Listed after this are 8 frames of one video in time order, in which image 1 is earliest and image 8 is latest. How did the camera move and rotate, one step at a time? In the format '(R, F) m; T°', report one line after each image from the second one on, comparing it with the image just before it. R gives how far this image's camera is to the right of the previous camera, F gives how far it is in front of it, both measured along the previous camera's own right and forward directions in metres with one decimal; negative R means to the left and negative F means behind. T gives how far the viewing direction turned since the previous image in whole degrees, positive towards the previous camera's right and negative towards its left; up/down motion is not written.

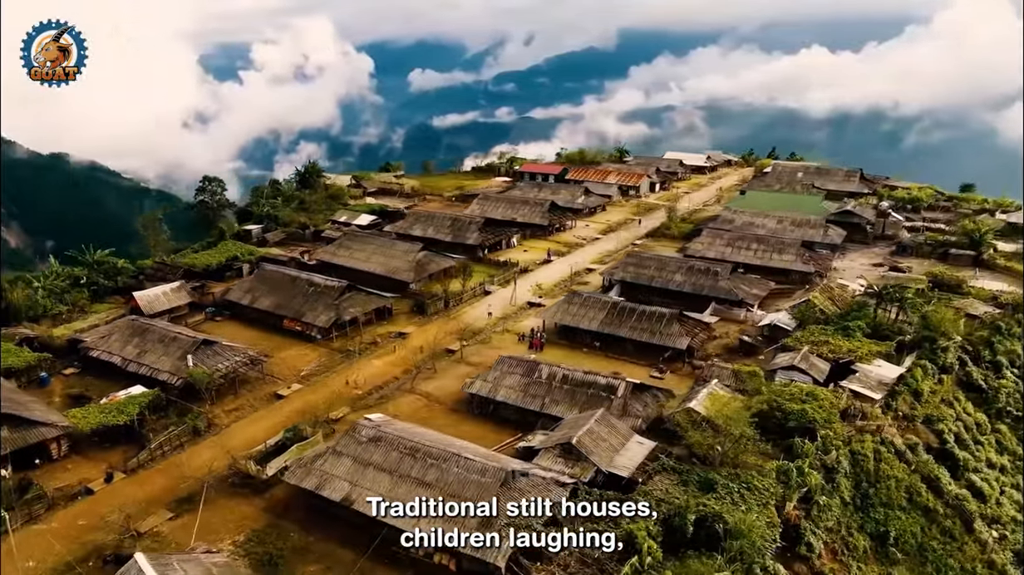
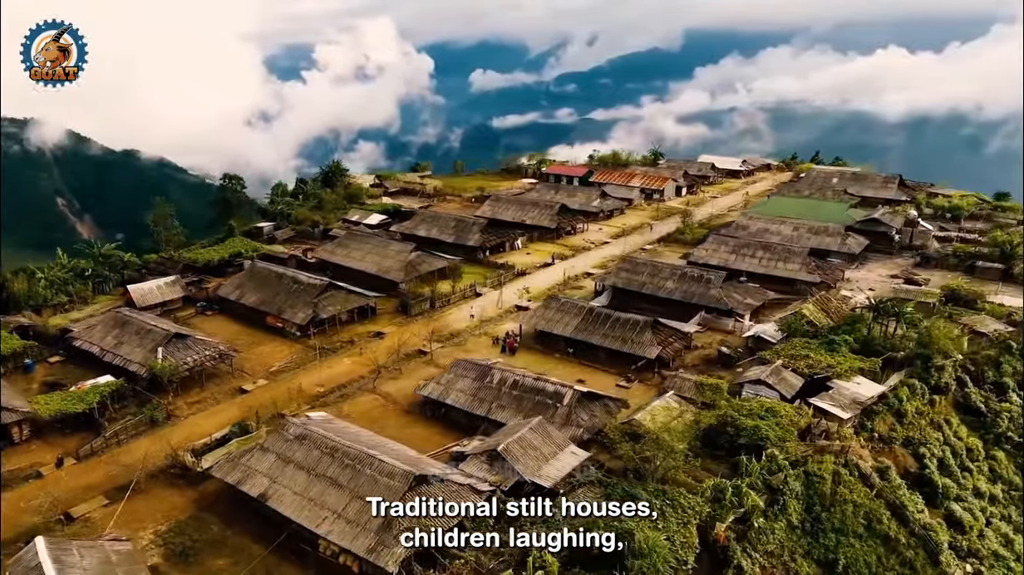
(+3.7, +0.4) m; -5°
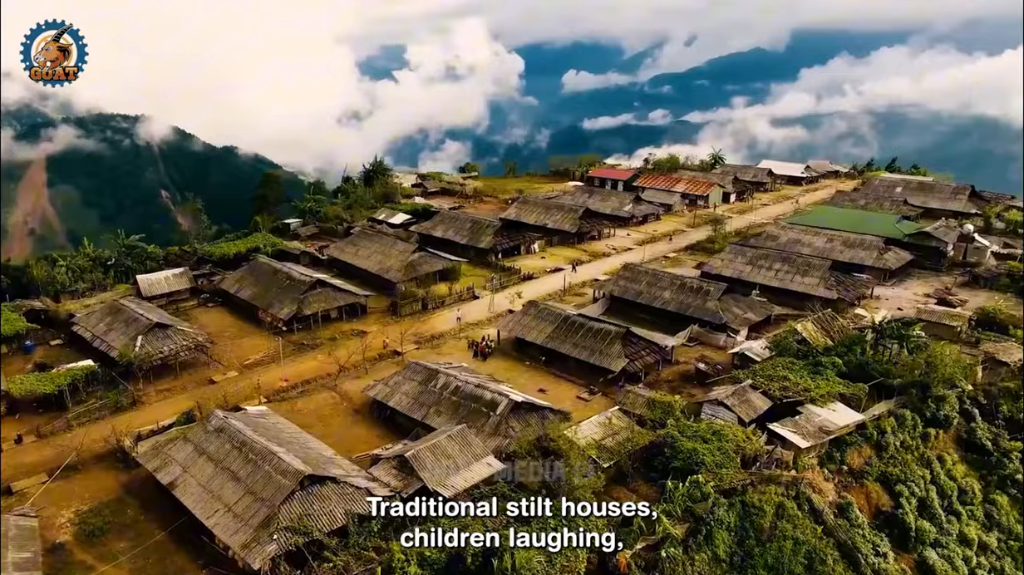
(+4.9, +0.7) m; -7°
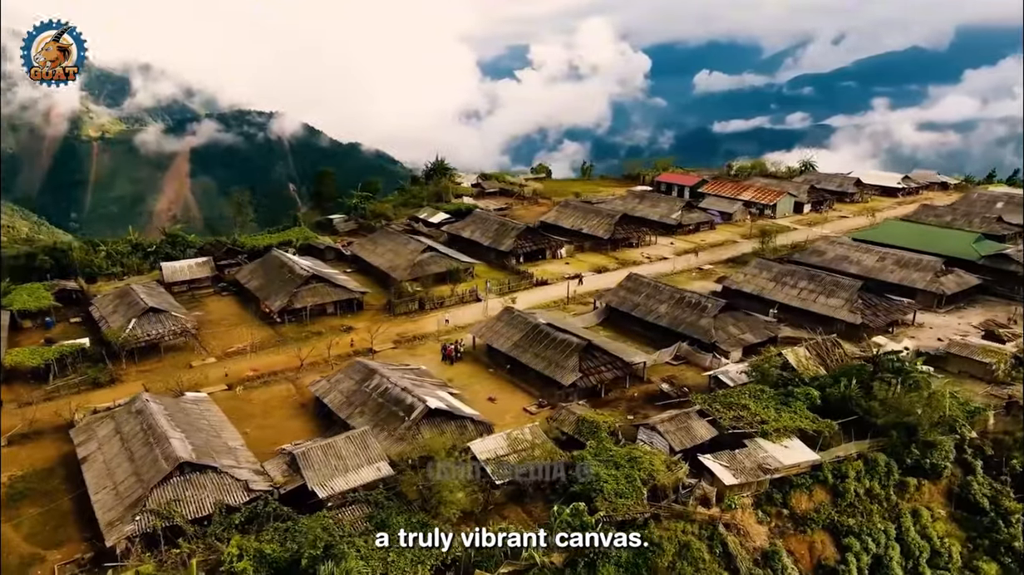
(+6.4, +1.1) m; -10°
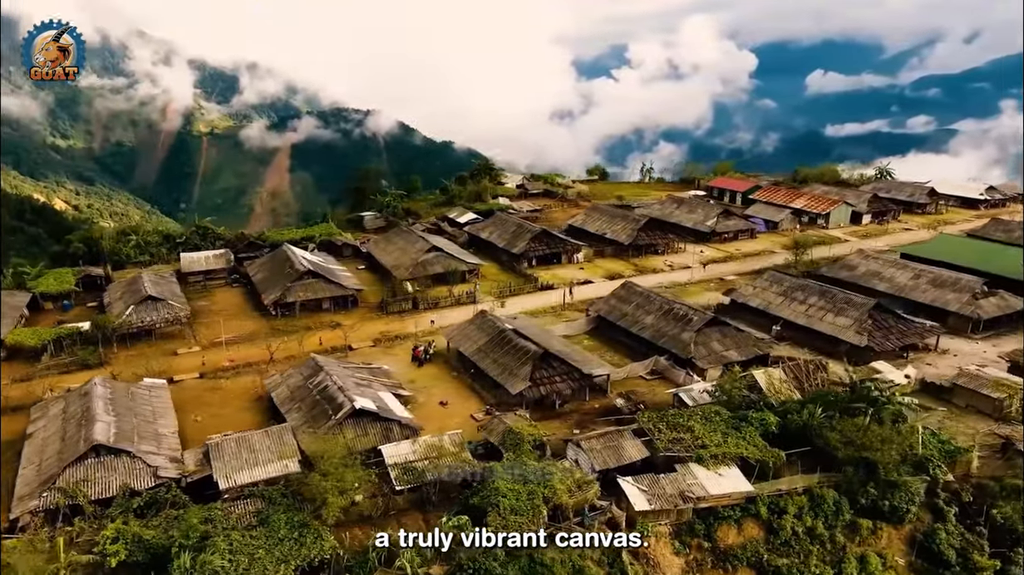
(+5.3, +0.8) m; -8°
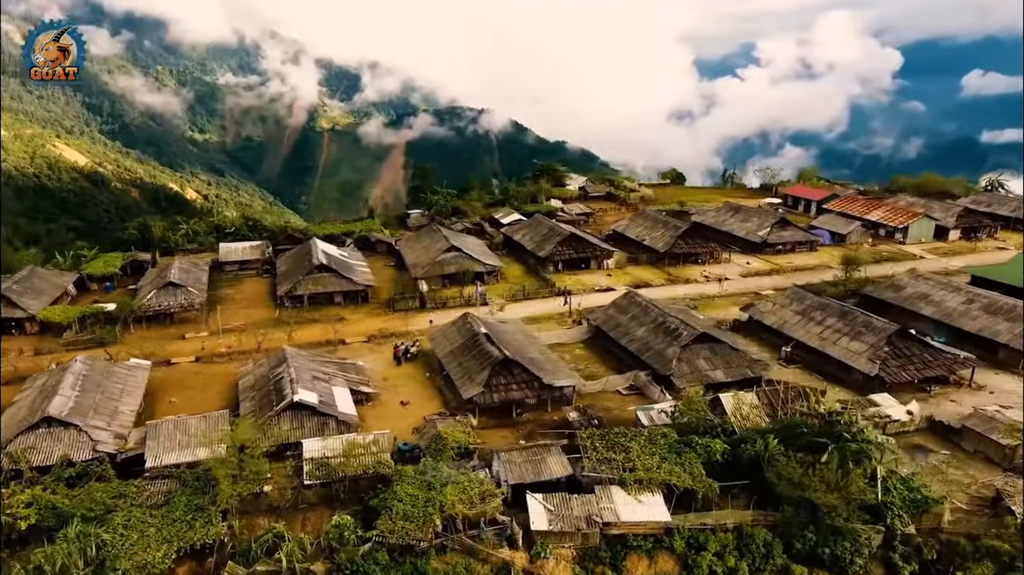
(+5.8, +0.8) m; -9°
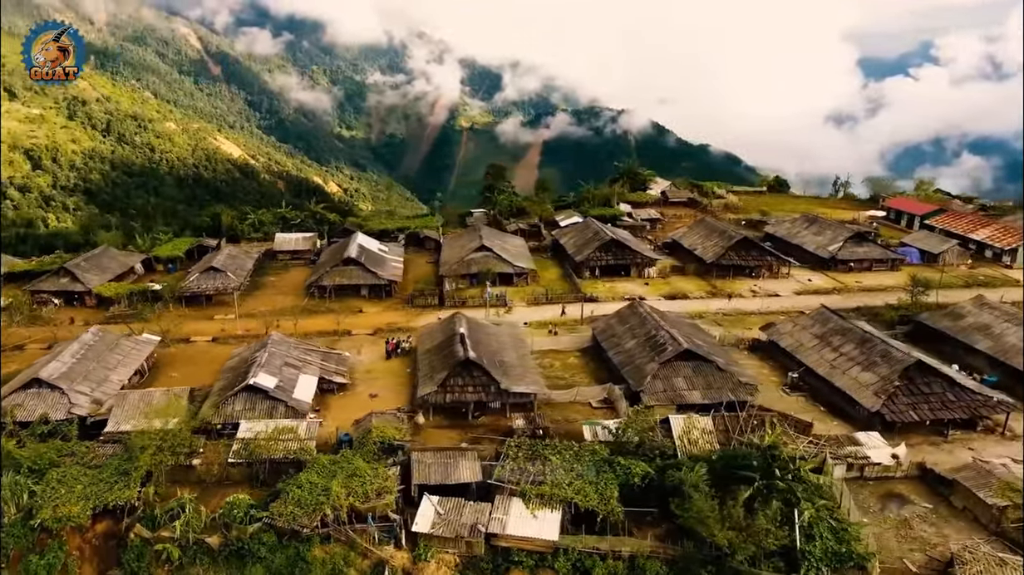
(+6.7, +0.8) m; -11°
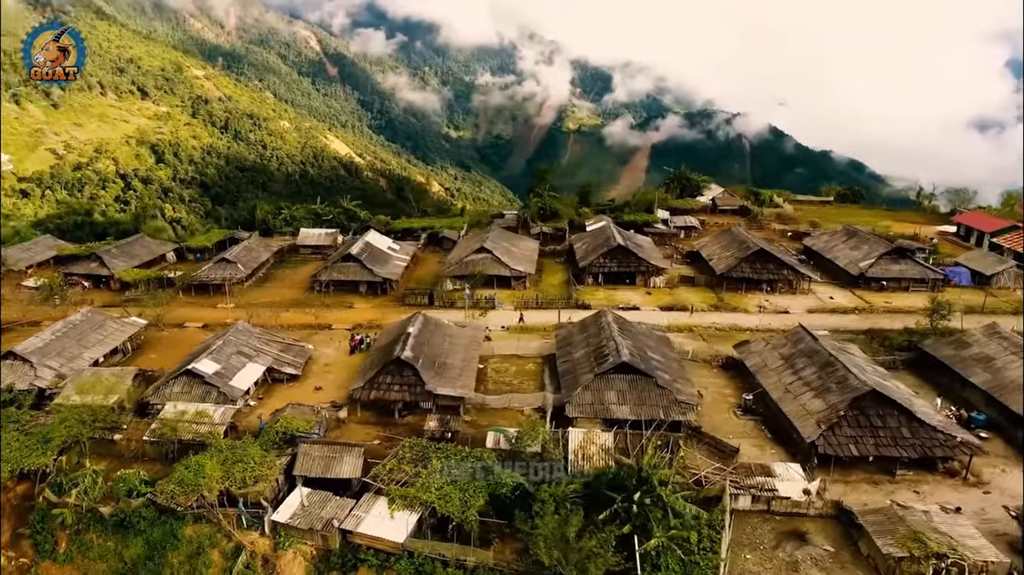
(+7.0, +0.6) m; -9°
